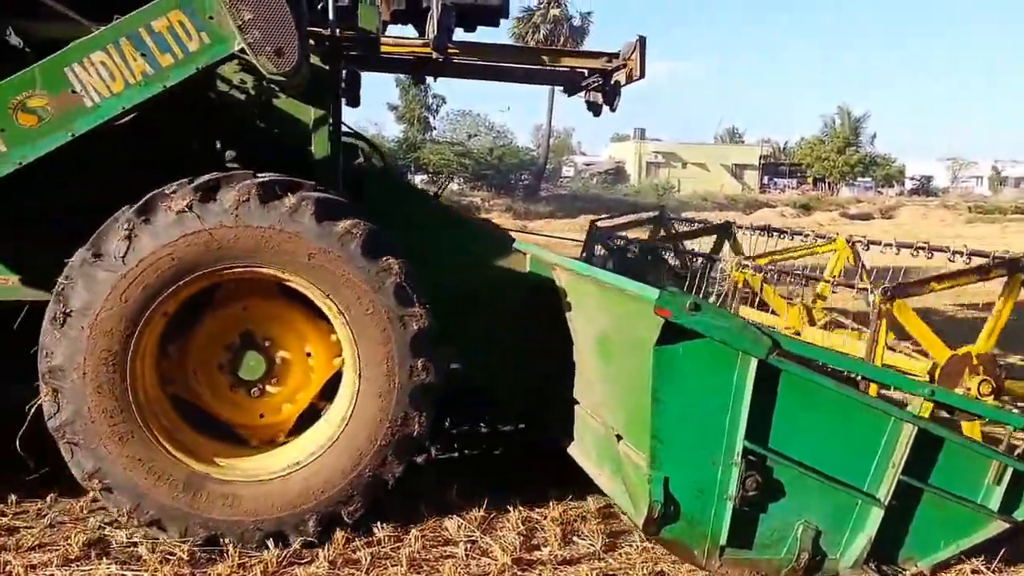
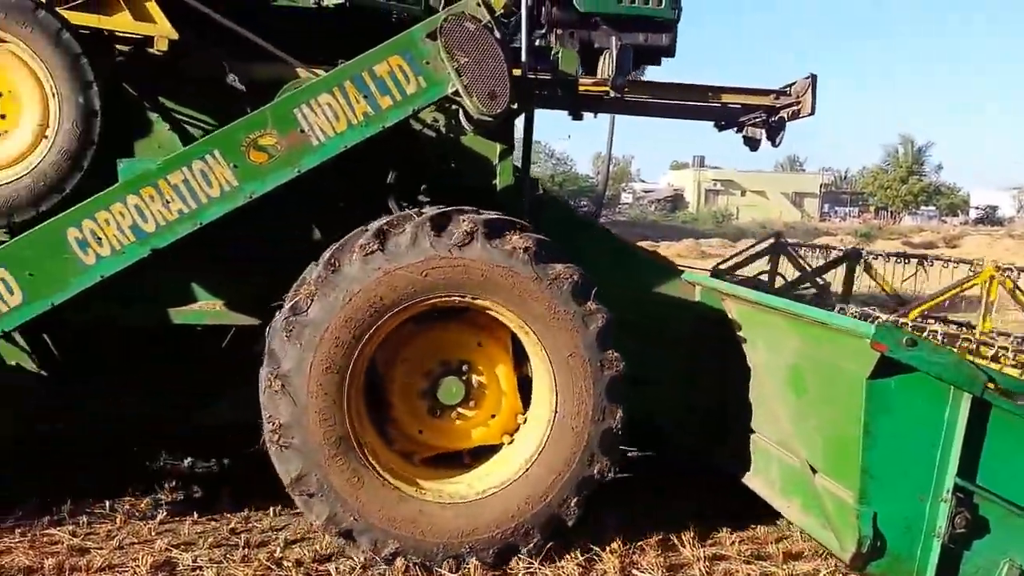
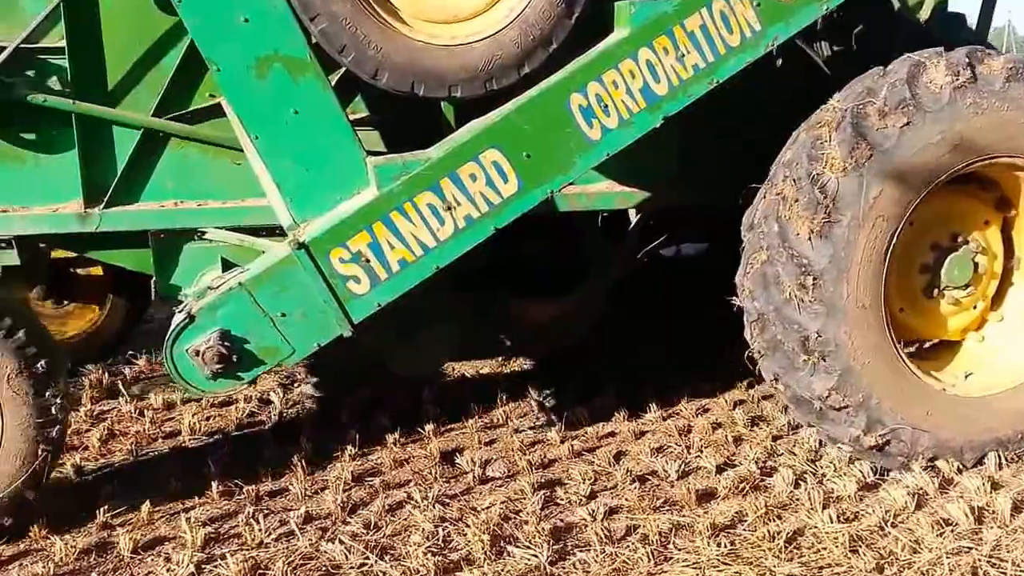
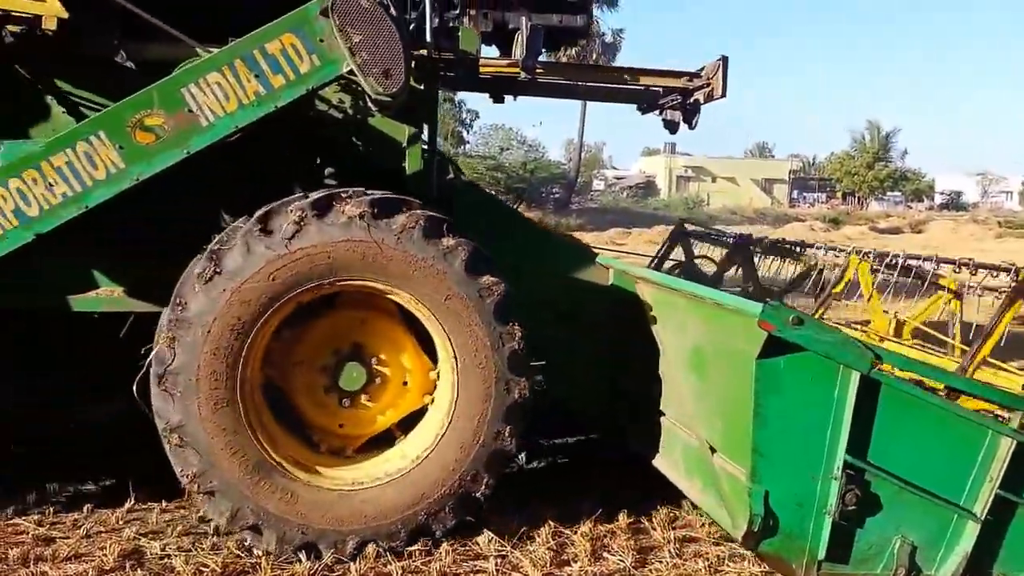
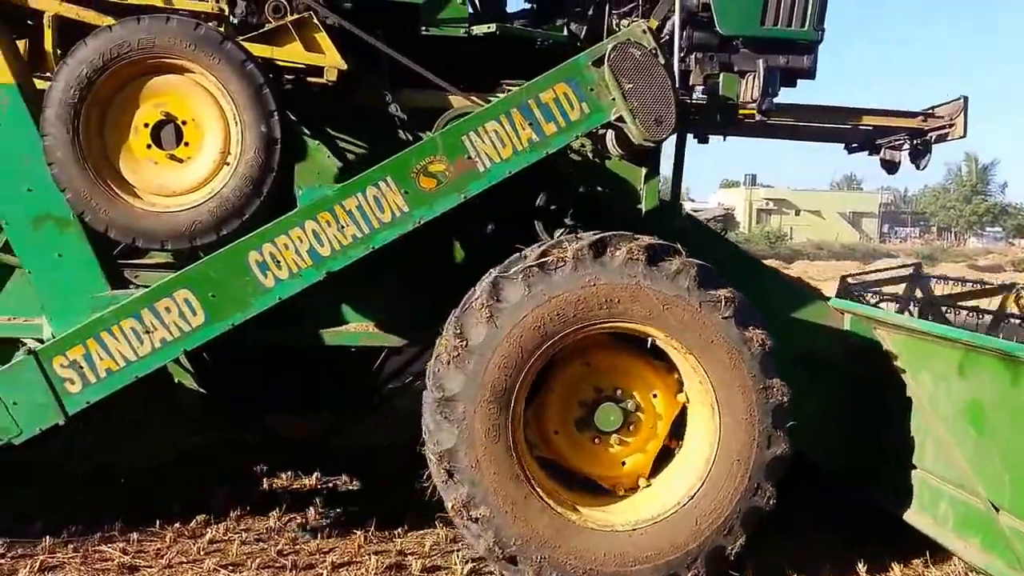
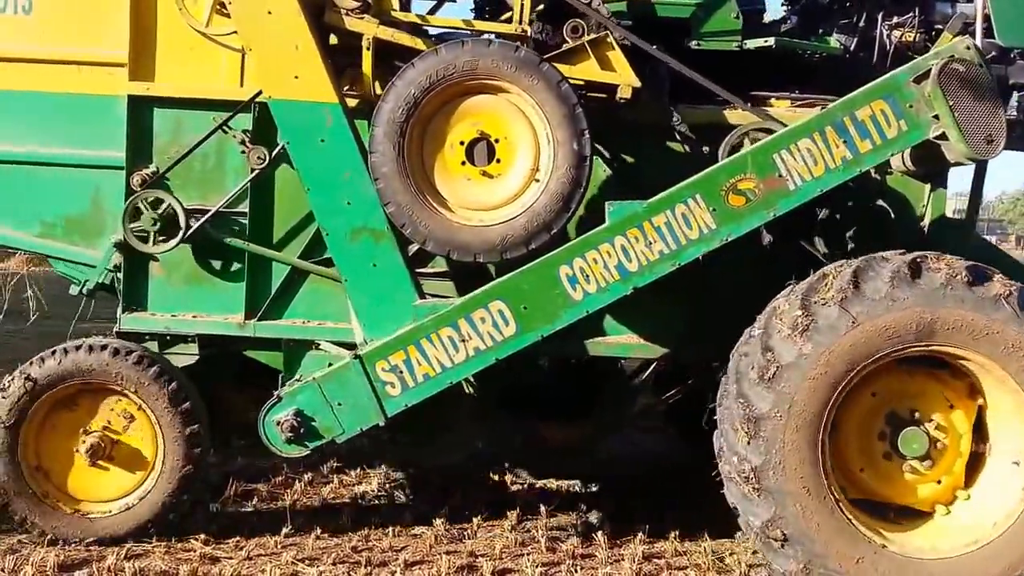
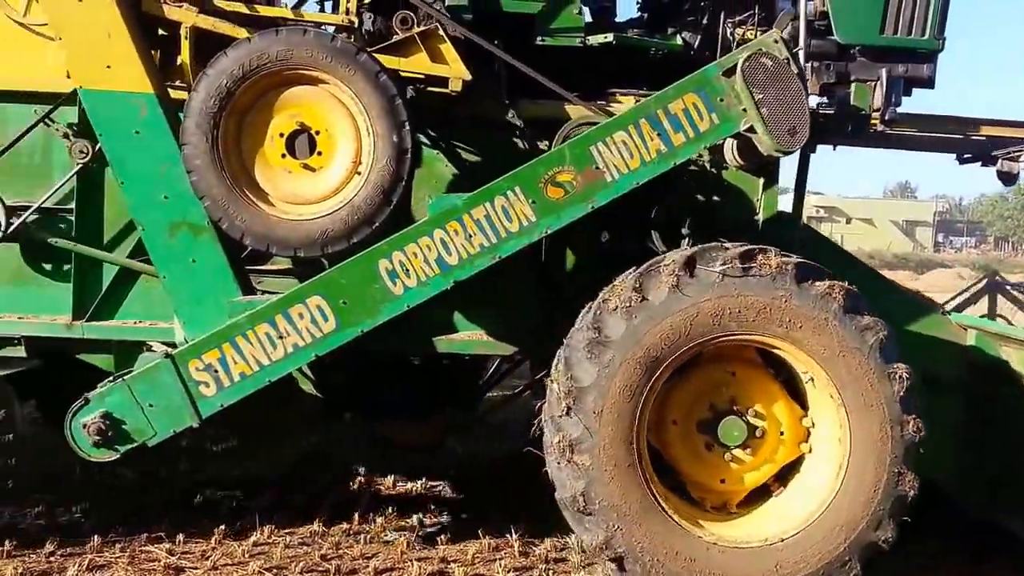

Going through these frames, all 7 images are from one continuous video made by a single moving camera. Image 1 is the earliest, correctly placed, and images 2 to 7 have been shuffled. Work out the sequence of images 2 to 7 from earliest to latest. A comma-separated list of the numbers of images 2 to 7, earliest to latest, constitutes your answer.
4, 2, 5, 7, 6, 3
